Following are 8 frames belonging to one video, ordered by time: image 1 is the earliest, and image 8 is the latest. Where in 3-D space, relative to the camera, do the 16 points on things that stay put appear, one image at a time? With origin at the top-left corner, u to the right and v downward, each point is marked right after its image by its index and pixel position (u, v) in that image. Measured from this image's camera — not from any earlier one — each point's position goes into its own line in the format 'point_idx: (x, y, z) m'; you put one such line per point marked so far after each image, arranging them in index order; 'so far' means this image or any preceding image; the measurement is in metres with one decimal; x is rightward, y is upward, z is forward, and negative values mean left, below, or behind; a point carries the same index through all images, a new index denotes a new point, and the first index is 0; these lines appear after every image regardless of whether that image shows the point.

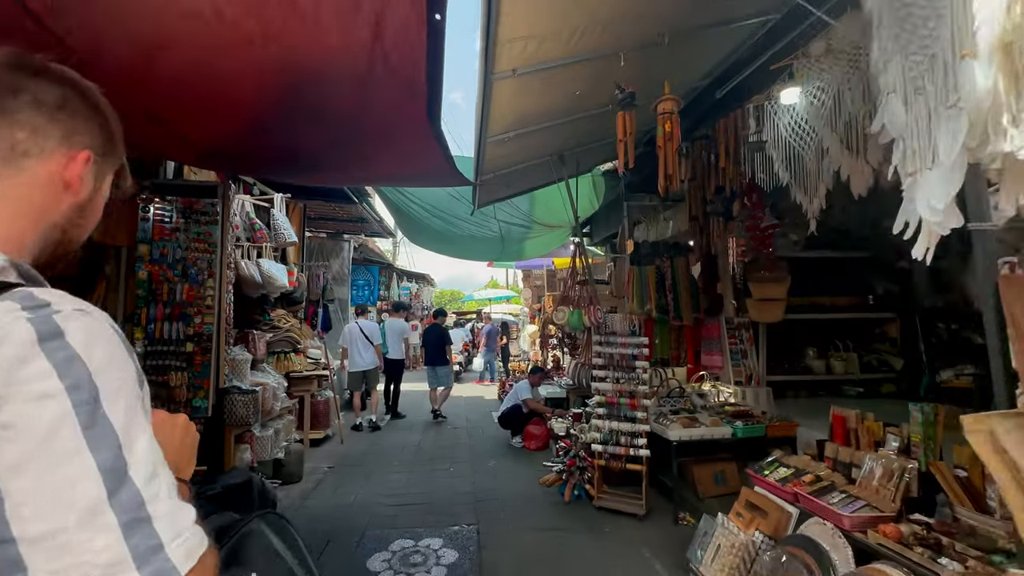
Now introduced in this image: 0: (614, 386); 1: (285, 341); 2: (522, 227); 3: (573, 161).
0: (+0.9, -0.9, +3.9) m
1: (-2.6, -0.6, +5.0) m
2: (+0.2, +0.8, +6.2) m
3: (+0.6, +1.3, +4.3) m
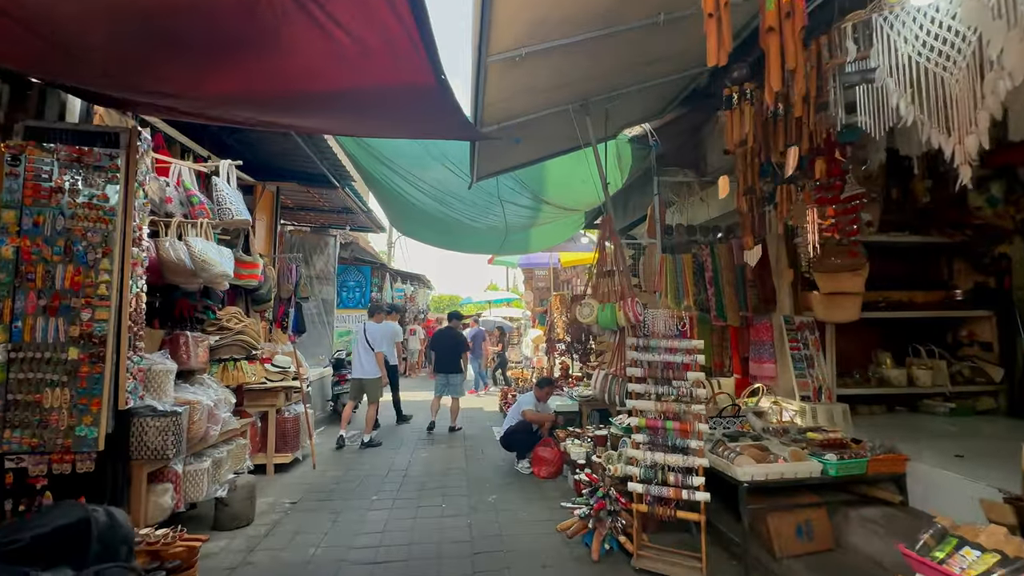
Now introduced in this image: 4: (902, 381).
0: (+1.0, -0.8, +3.0) m
1: (-2.6, -0.5, +4.0) m
2: (+0.2, +0.9, +5.2) m
3: (+0.7, +1.4, +3.4) m
4: (+3.7, -0.9, +4.0) m
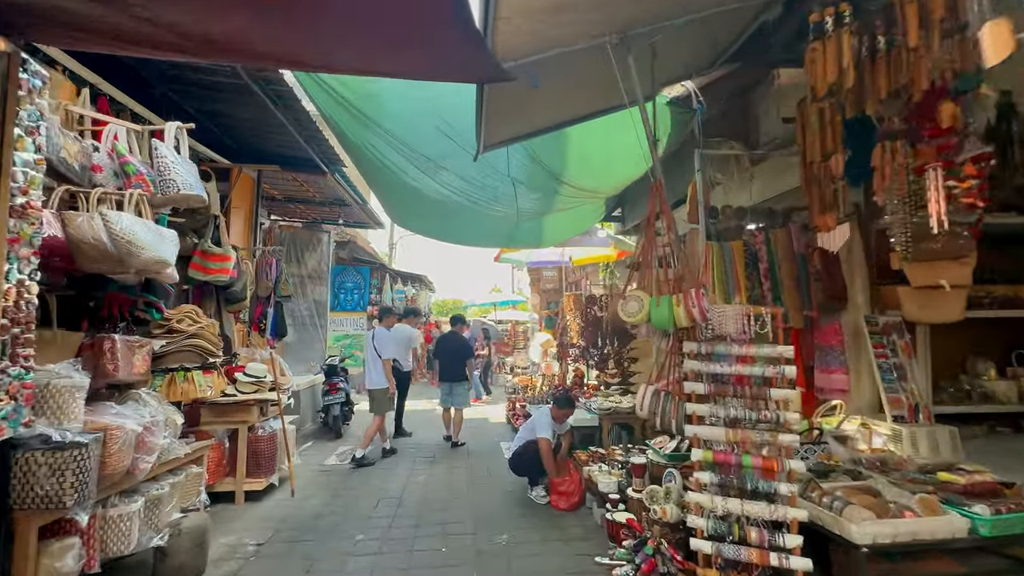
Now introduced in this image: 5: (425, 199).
0: (+1.1, -0.7, +2.2) m
1: (-2.5, -0.5, +3.2) m
2: (+0.4, +0.9, +4.5) m
3: (+0.8, +1.5, +2.6) m
4: (+3.8, -0.8, +3.3) m
5: (-0.9, +1.0, +4.4) m
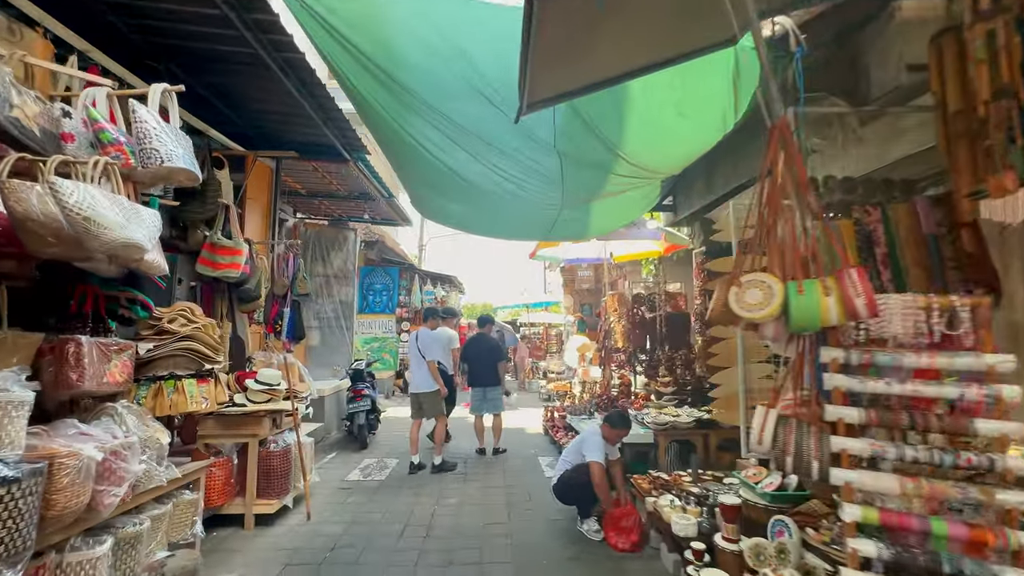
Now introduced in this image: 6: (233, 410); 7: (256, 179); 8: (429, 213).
0: (+1.4, -0.7, +1.5) m
1: (-2.1, -0.5, +2.8) m
2: (+0.7, +1.0, +3.8) m
3: (+1.0, +1.5, +1.9) m
4: (+4.1, -0.7, +2.3) m
5: (-0.5, +1.0, +3.8) m
6: (-2.4, -1.1, +3.7) m
7: (-3.0, +1.3, +5.0) m
8: (-0.9, +0.8, +4.6) m
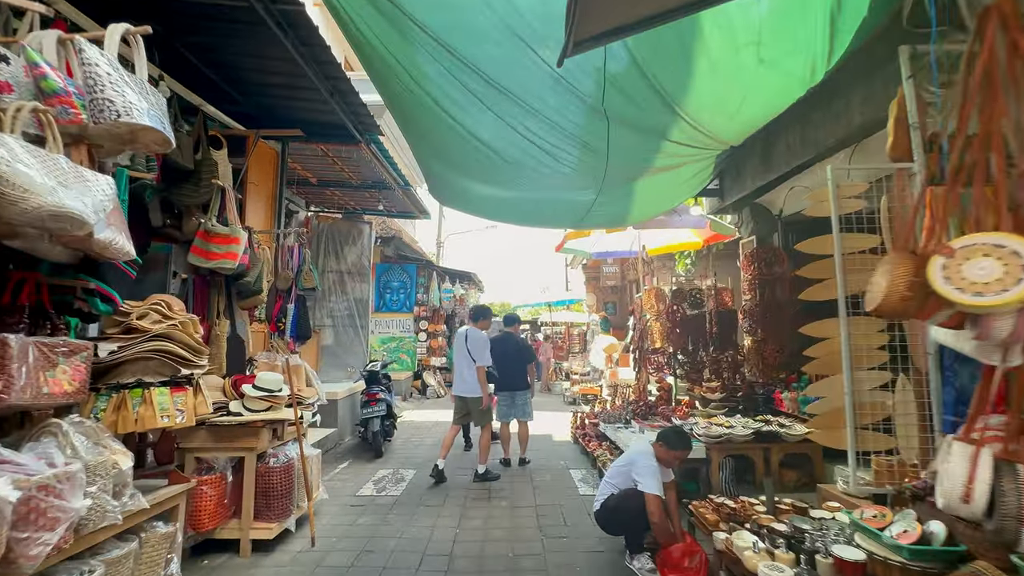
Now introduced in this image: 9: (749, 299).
0: (+1.5, -0.6, +0.8) m
1: (-1.9, -0.4, +2.3) m
2: (+1.0, +1.1, +3.2) m
3: (+1.2, +1.6, +1.3) m
4: (+4.3, -0.7, +1.6) m
5: (-0.2, +1.1, +3.2) m
6: (-2.1, -1.0, +3.2) m
7: (-2.7, +1.3, +4.6) m
8: (-0.6, +0.9, +4.0) m
9: (+3.1, -0.1, +5.6) m
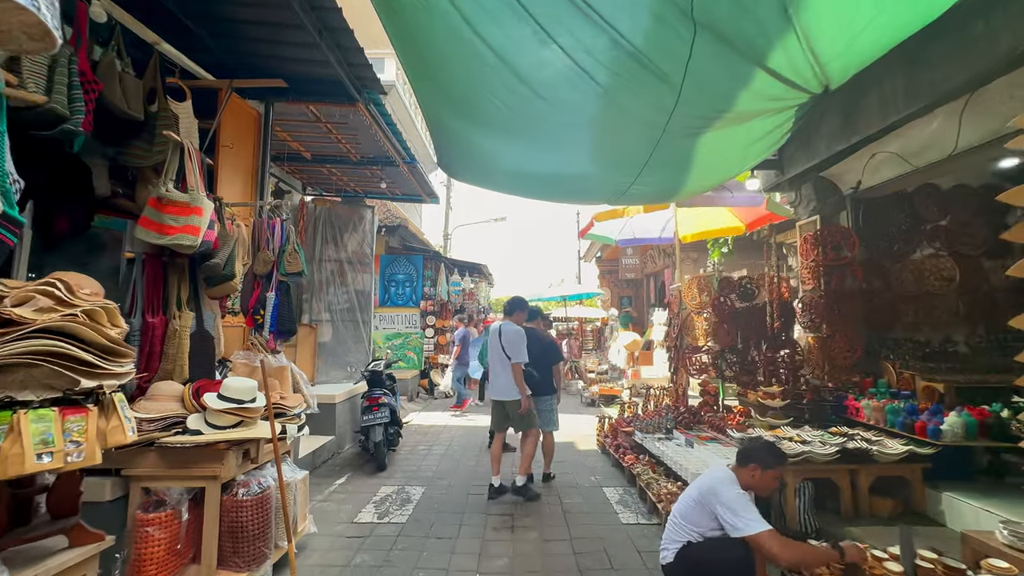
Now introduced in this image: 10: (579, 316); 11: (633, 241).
0: (+1.7, -0.5, +0.1) m
1: (-1.7, -0.3, +1.5) m
2: (+1.2, +1.2, +2.4) m
3: (+1.4, +1.7, +0.5) m
4: (+4.5, -0.6, +0.8) m
5: (0.0, +1.2, +2.4) m
6: (-1.9, -0.9, +2.5) m
7: (-2.4, +1.5, +3.8) m
8: (-0.4, +1.0, +3.2) m
9: (+3.4, 0.0, +4.8) m
10: (+2.2, -0.9, +14.5) m
11: (+2.0, +0.8, +7.2) m
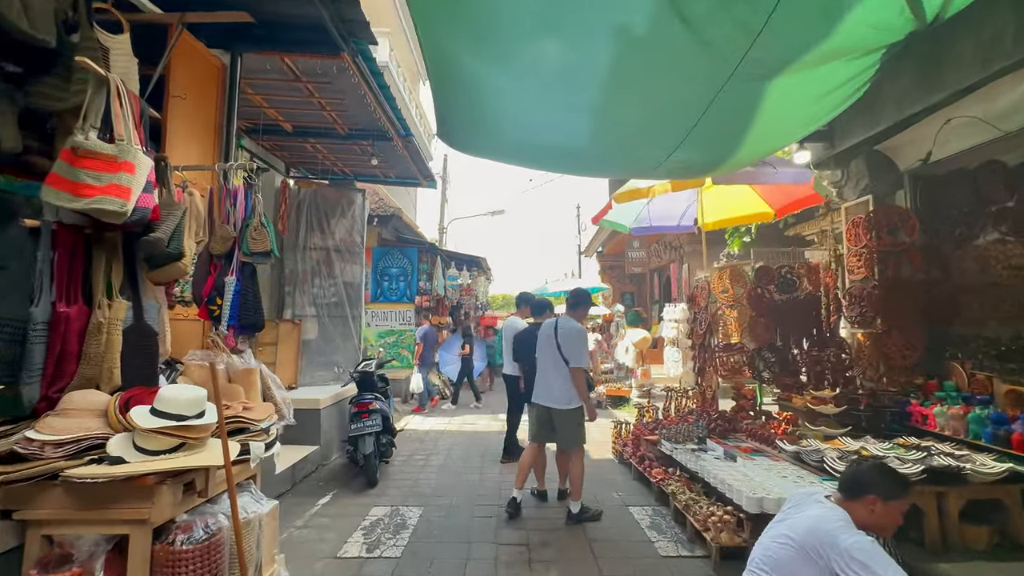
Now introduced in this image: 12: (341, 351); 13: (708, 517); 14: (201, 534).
0: (+1.9, -0.4, -0.6) m
1: (-1.5, -0.2, +0.9) m
2: (+1.4, +1.3, +1.8) m
3: (+1.6, +1.8, -0.1) m
4: (+4.7, -0.5, +0.2) m
5: (+0.1, +1.3, +1.8) m
6: (-1.8, -0.8, +1.8) m
7: (-2.3, +1.6, +3.1) m
8: (-0.2, +1.1, +2.6) m
9: (+3.5, +0.1, +4.2) m
10: (+2.2, -0.8, +13.9) m
11: (+2.1, +0.9, +6.6) m
12: (-2.5, -0.9, +6.4) m
13: (+1.5, -1.7, +3.2) m
14: (-1.5, -1.2, +2.1) m
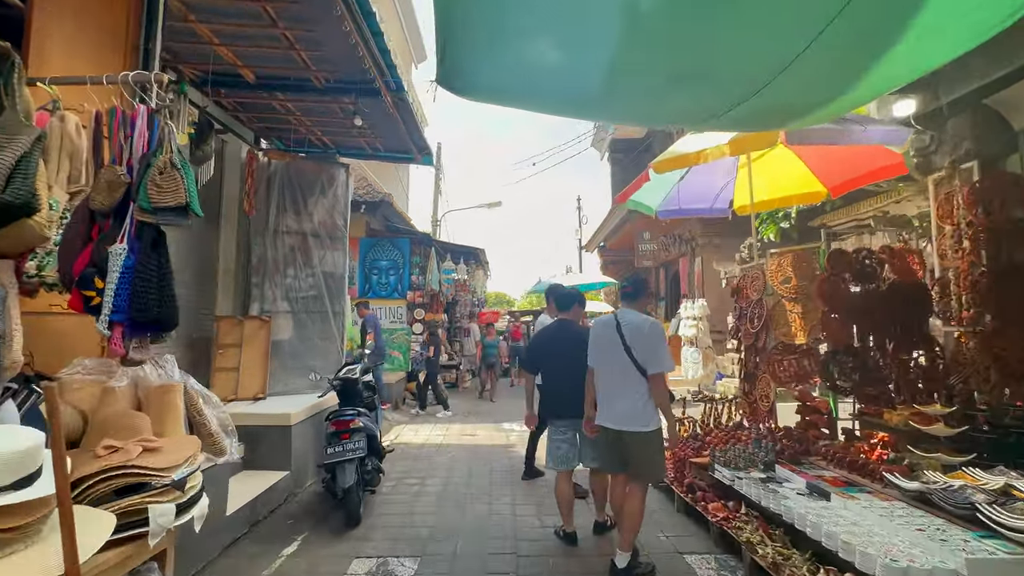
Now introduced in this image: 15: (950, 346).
0: (+2.1, -0.3, -1.4) m
1: (-1.3, -0.1, -0.1) m
2: (+1.6, +1.4, +0.9) m
3: (+1.8, +1.9, -1.0) m
4: (+4.9, -0.4, -0.6) m
5: (+0.3, +1.4, +0.9) m
6: (-1.6, -0.7, +0.9) m
7: (-2.1, +1.7, +2.2) m
8: (0.0, +1.2, +1.7) m
9: (+3.6, +0.2, +3.4) m
10: (+2.2, -0.6, +13.0) m
11: (+2.2, +1.0, +5.7) m
12: (-2.4, -0.8, +5.4) m
13: (+1.6, -1.6, +2.3) m
14: (-1.3, -1.1, +1.2) m
15: (+3.7, -0.5, +3.6) m
